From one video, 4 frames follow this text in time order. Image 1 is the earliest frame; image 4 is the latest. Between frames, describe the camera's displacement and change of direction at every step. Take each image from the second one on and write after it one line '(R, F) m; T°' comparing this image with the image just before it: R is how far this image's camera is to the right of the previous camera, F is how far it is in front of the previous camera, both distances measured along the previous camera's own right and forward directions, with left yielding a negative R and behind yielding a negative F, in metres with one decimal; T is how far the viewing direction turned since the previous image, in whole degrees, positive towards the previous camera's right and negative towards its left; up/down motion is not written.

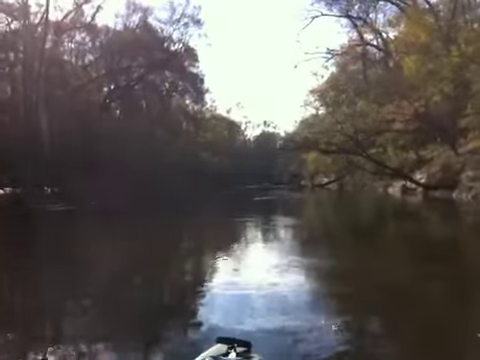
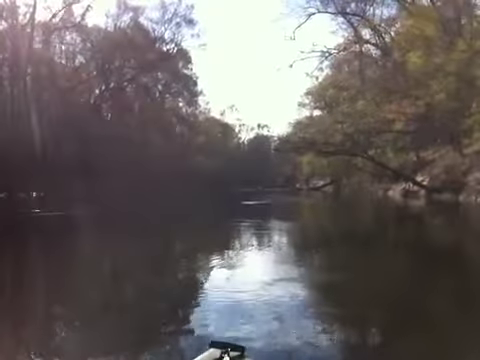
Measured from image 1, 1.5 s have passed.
(0.0, +0.6) m; 0°
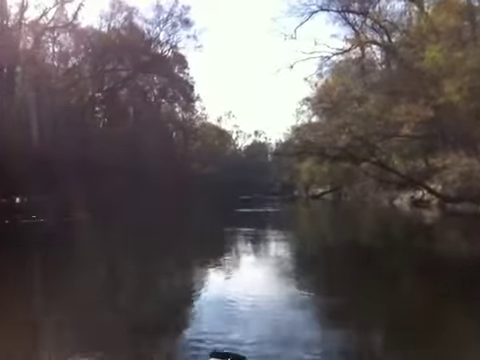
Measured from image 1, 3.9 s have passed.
(0.0, +0.9) m; 0°
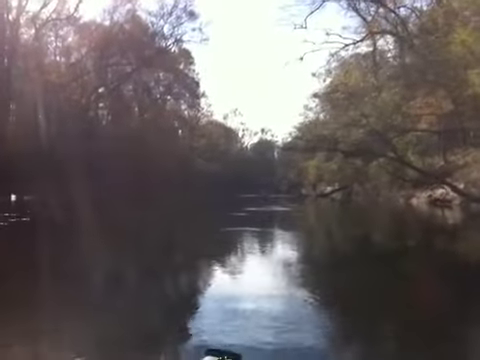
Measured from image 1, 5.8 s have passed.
(0.0, +0.7) m; 0°
